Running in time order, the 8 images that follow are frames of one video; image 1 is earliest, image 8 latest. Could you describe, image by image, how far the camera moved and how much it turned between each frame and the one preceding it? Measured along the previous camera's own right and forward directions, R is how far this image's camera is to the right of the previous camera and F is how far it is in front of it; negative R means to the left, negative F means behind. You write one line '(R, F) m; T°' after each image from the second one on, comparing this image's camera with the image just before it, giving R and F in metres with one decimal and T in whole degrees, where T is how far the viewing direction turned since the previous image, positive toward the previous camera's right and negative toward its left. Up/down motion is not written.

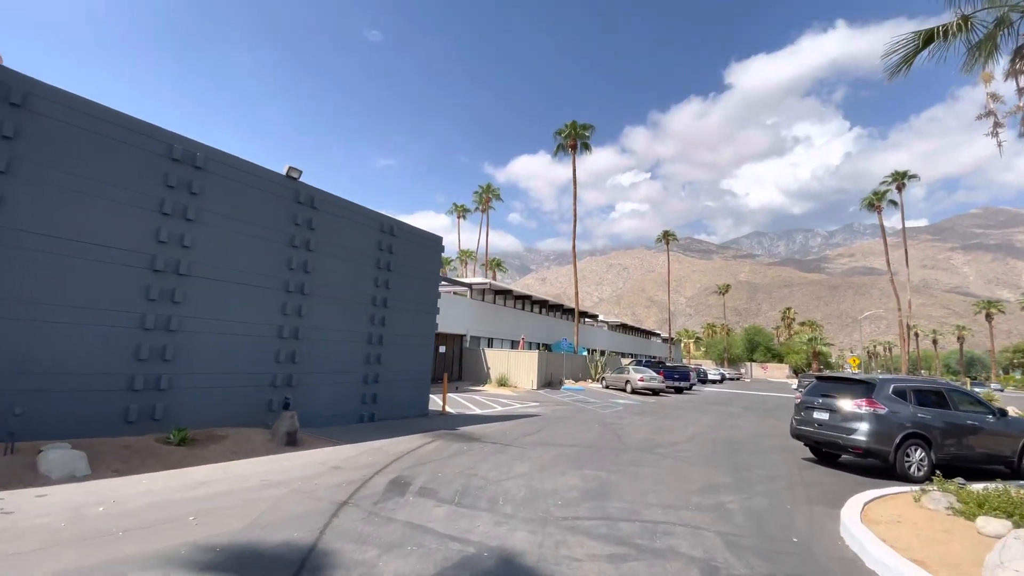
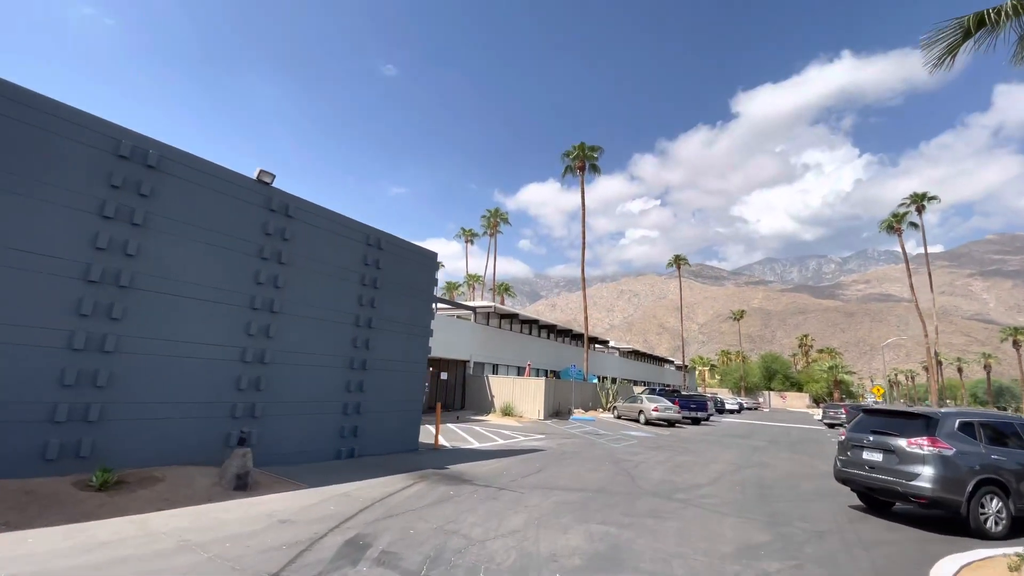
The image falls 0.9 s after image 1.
(+0.2, +1.3) m; -1°
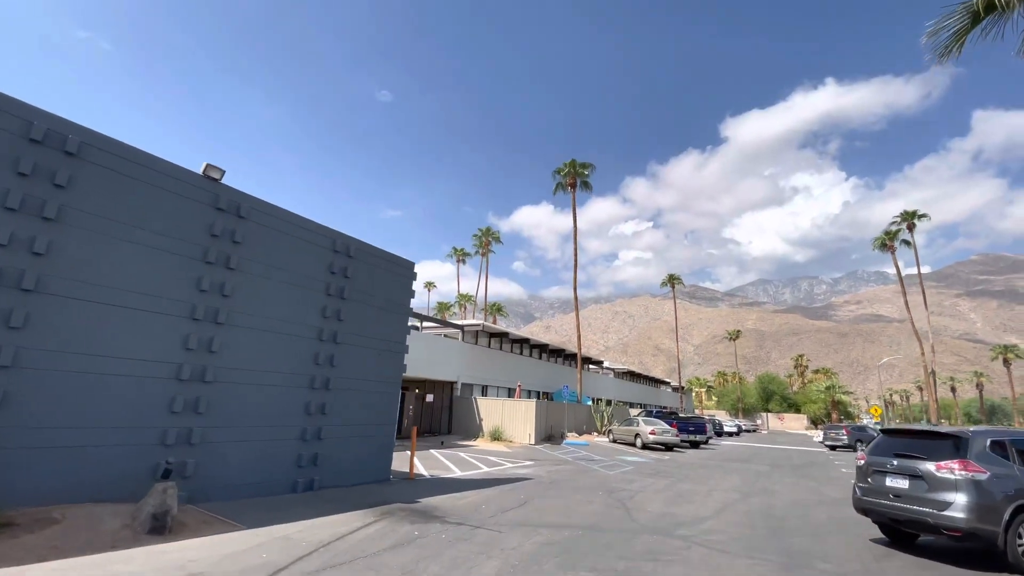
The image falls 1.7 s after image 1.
(+0.3, +1.0) m; +1°
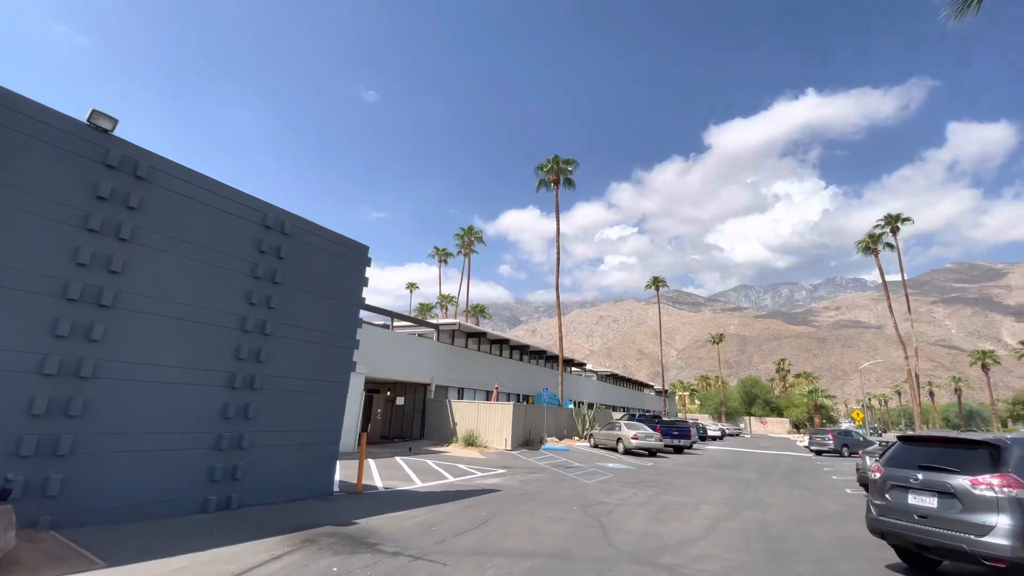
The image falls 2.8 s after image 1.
(+0.4, +1.3) m; +2°
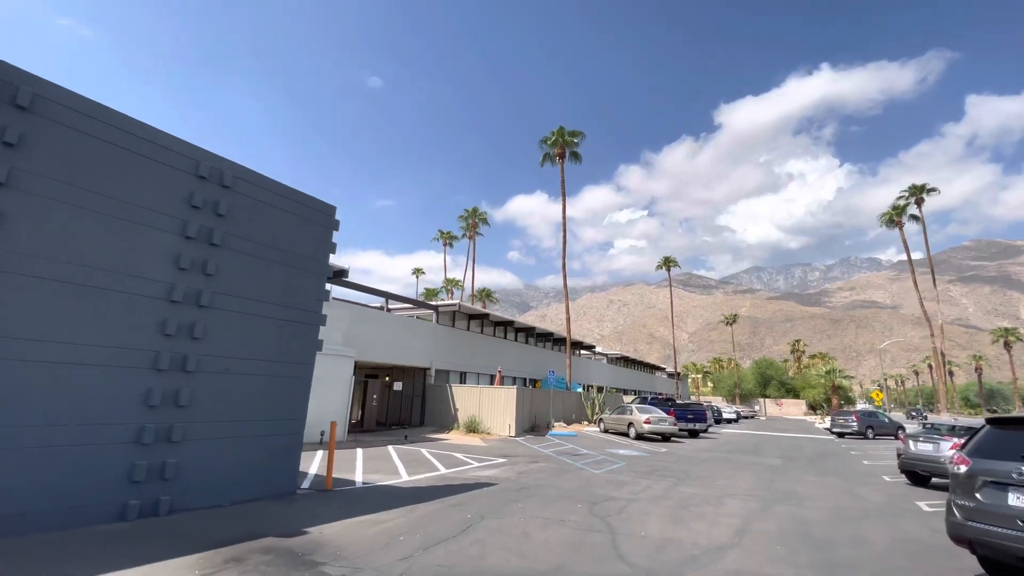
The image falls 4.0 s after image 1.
(+0.3, +1.5) m; -1°
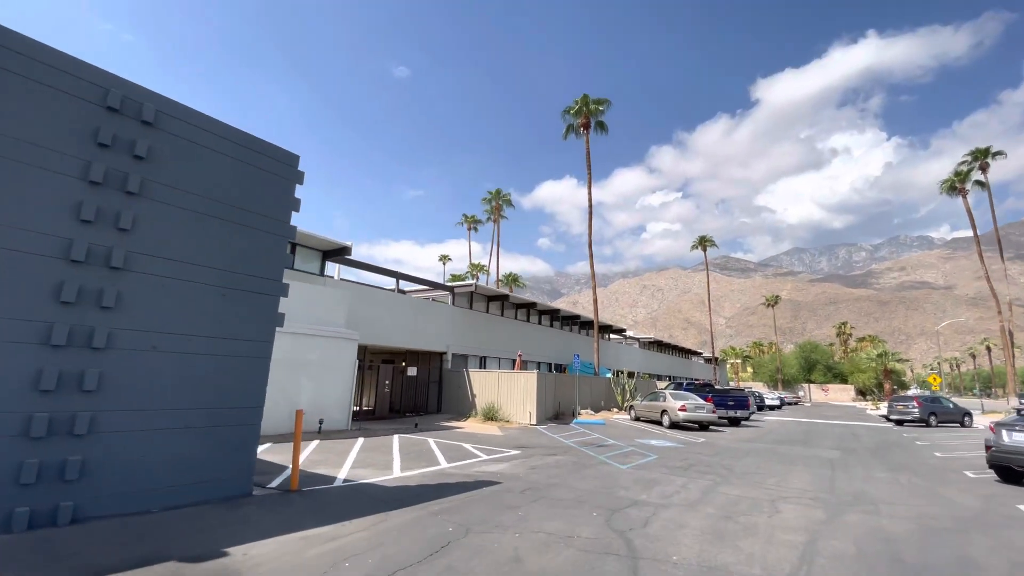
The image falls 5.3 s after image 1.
(+0.5, +1.7) m; -4°
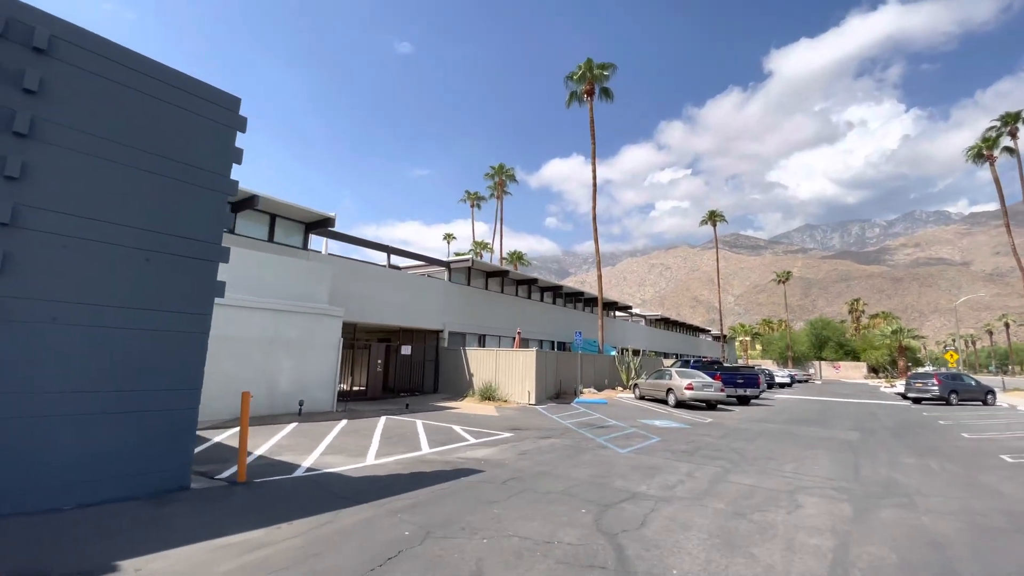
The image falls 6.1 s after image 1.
(+0.4, +1.1) m; -1°
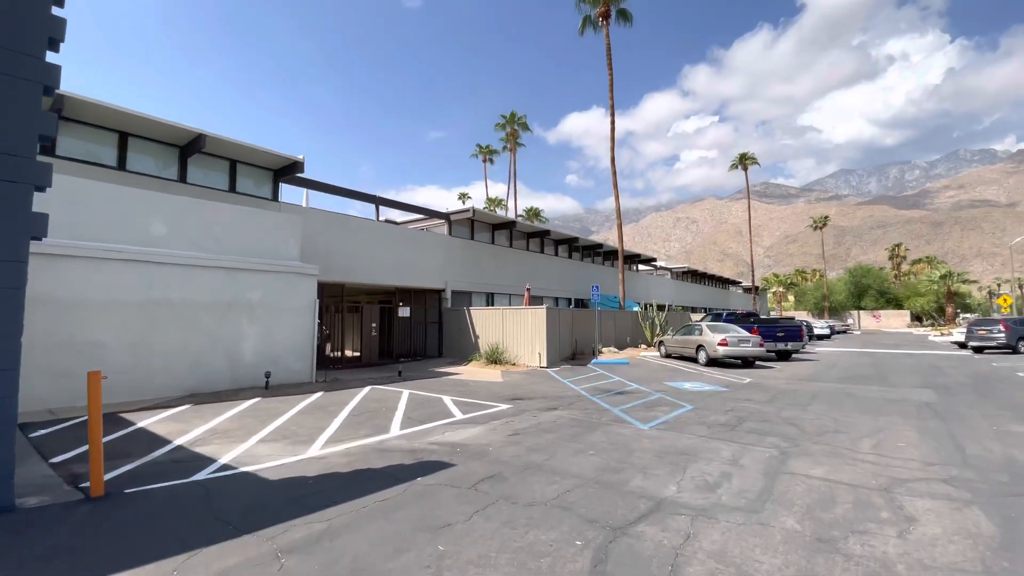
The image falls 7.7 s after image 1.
(+0.6, +2.2) m; -3°
